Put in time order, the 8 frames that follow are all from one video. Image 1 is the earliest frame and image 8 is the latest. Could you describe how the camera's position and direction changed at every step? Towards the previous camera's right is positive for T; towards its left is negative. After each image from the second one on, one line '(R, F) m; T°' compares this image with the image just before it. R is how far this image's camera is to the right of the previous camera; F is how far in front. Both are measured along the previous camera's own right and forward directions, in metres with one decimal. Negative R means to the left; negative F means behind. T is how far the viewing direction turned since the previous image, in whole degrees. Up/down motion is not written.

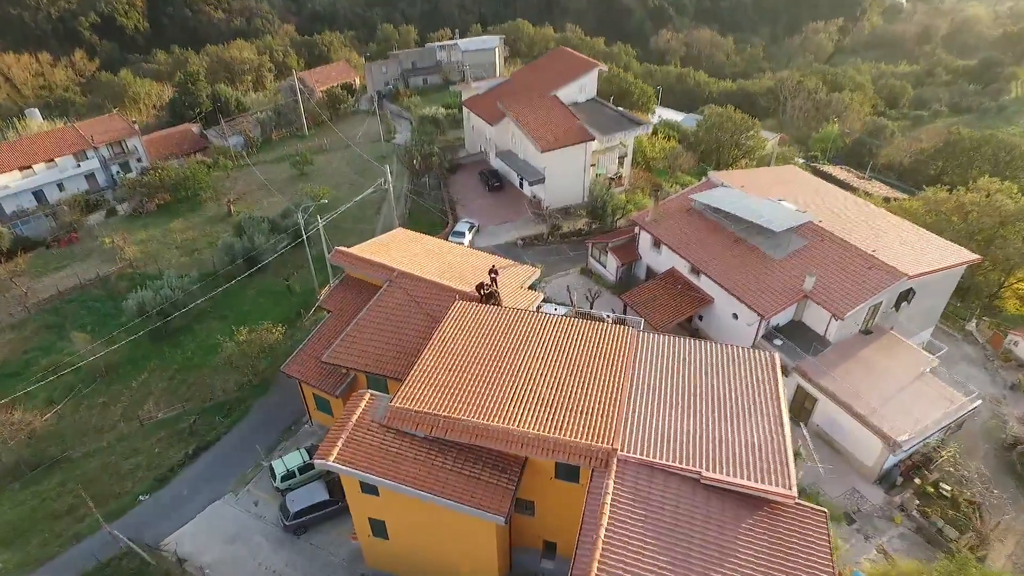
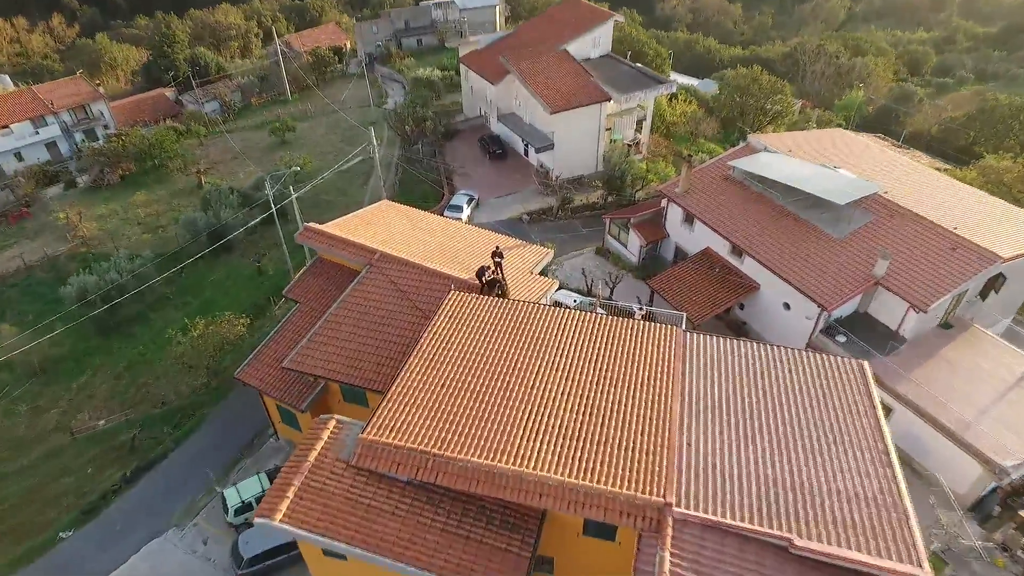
(-0.3, +4.8) m; 0°
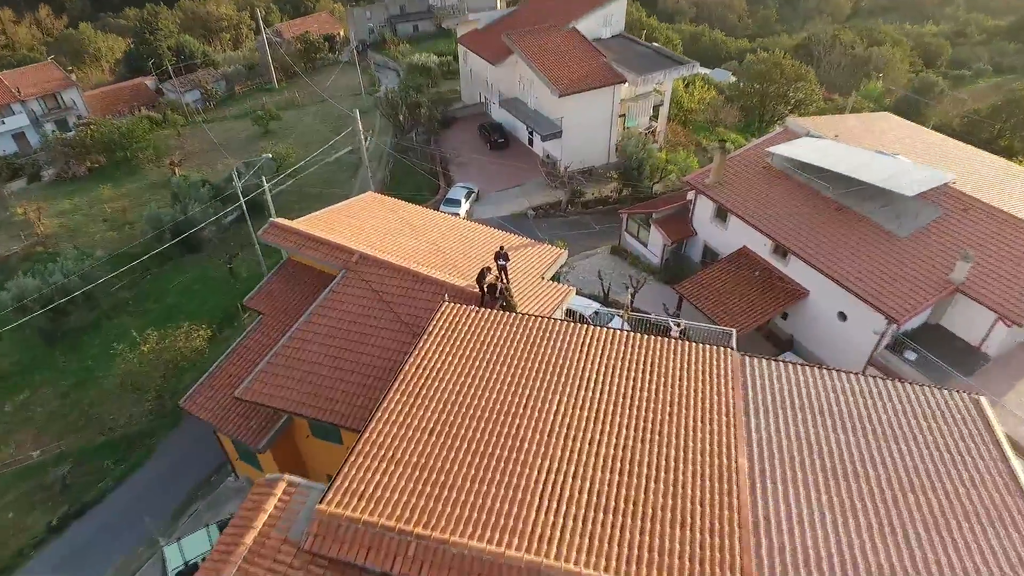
(-0.2, +3.7) m; 0°
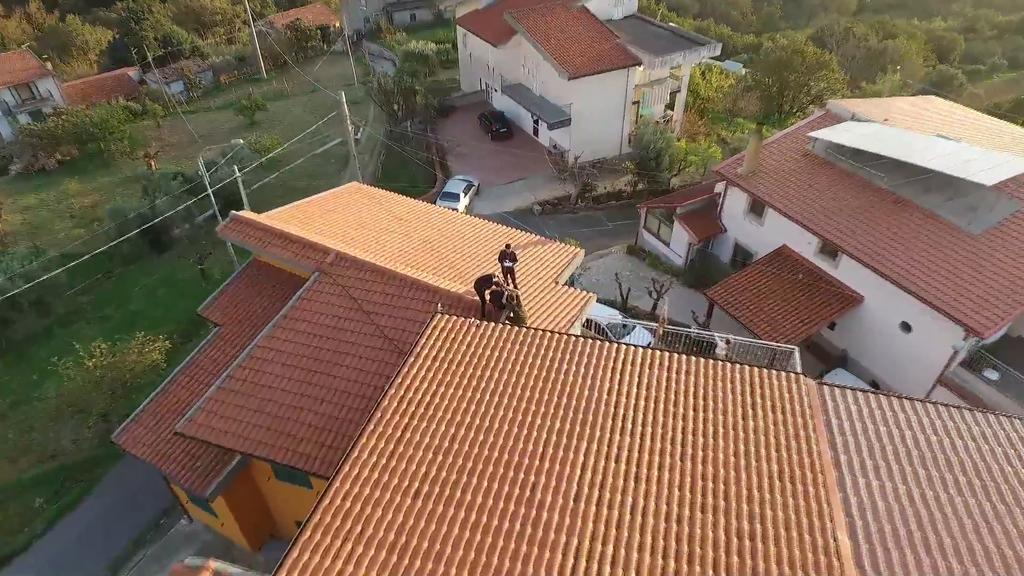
(-0.2, +3.0) m; 0°
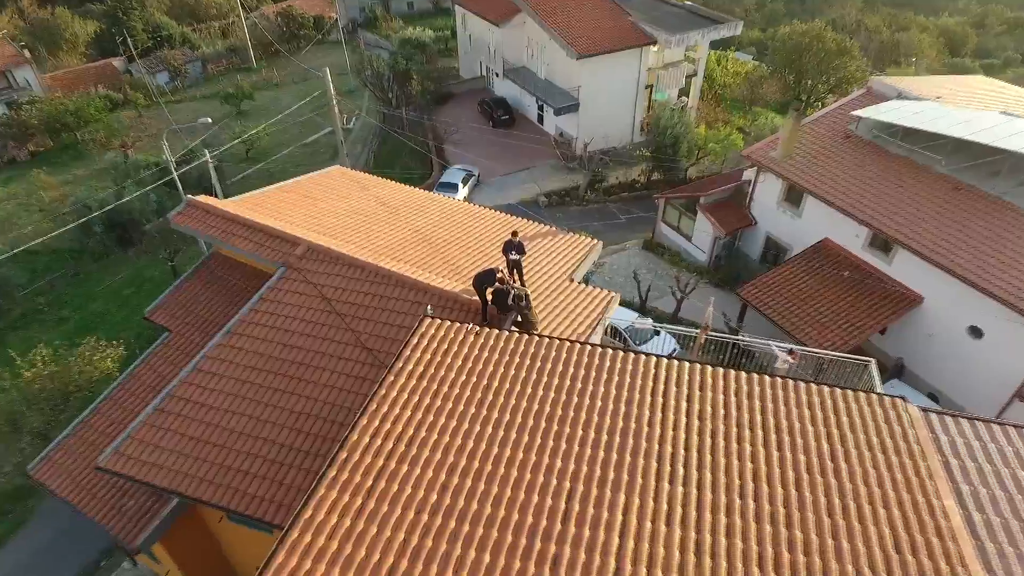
(-0.1, +2.4) m; 0°
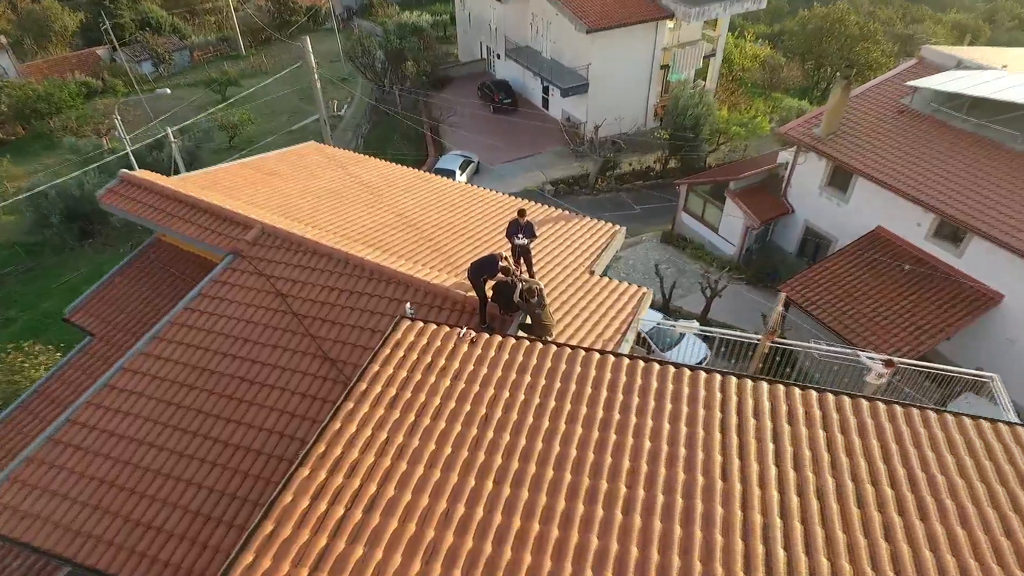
(-0.1, +2.4) m; 0°
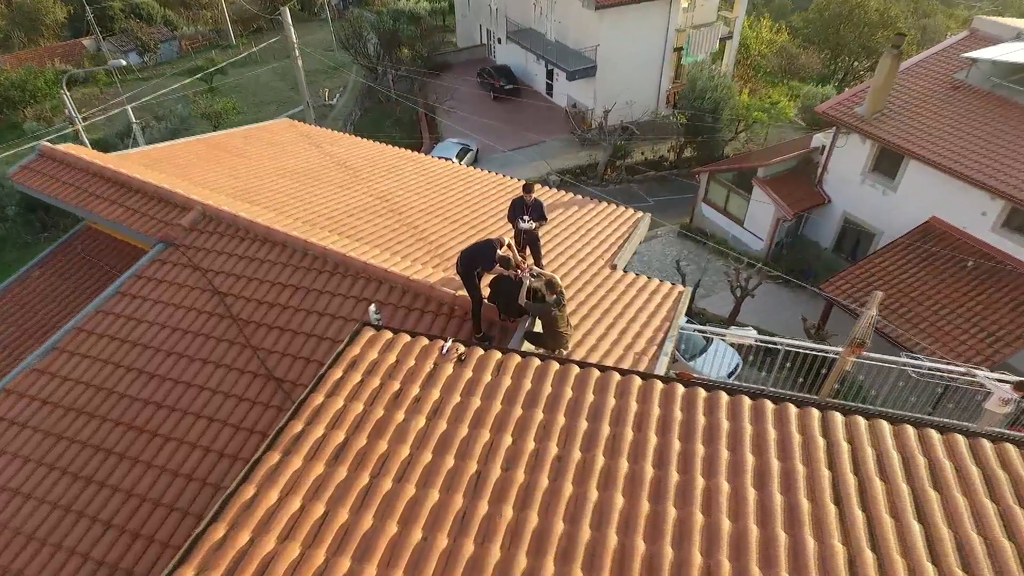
(0.0, +1.9) m; 0°
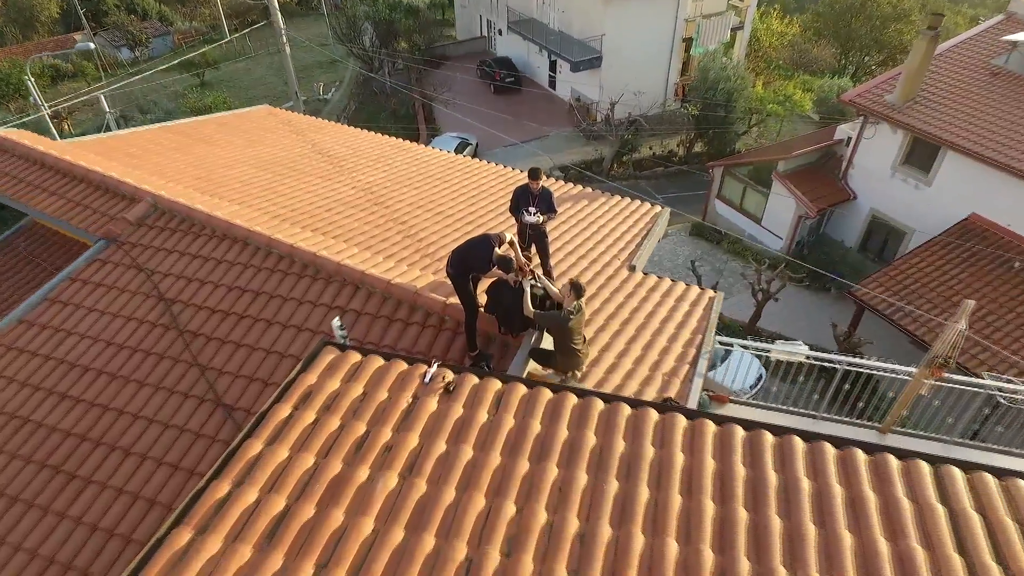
(0.0, +1.1) m; 0°
